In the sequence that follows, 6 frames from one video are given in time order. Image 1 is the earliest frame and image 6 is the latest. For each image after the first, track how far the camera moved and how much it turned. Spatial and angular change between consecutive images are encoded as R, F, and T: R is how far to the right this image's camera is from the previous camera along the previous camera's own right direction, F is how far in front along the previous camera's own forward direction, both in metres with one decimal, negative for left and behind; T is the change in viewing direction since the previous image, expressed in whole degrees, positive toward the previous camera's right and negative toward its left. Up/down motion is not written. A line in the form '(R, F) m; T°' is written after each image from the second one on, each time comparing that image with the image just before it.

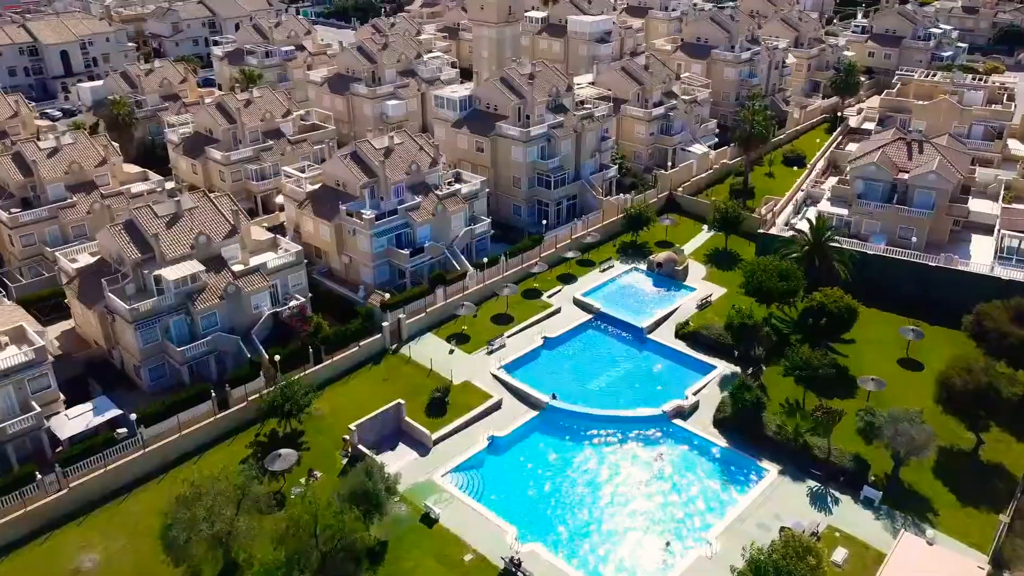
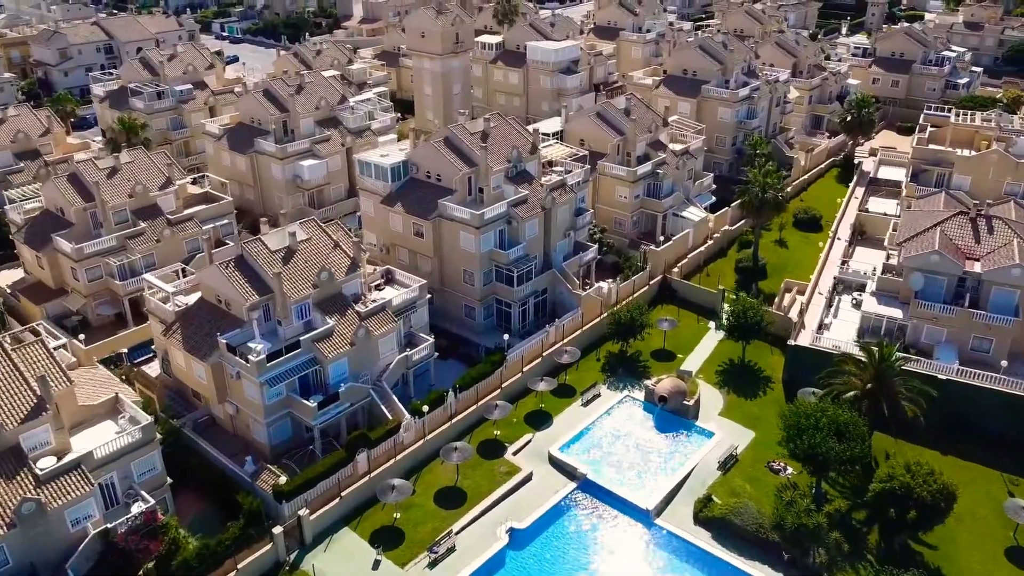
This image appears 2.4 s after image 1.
(+0.6, +16.1) m; +3°
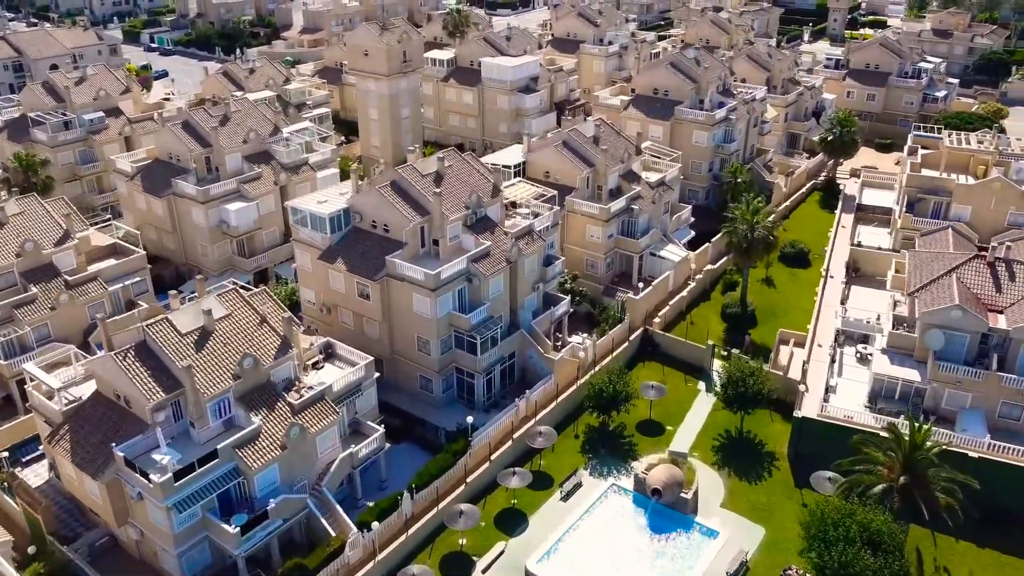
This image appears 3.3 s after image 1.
(-0.3, +7.1) m; +3°
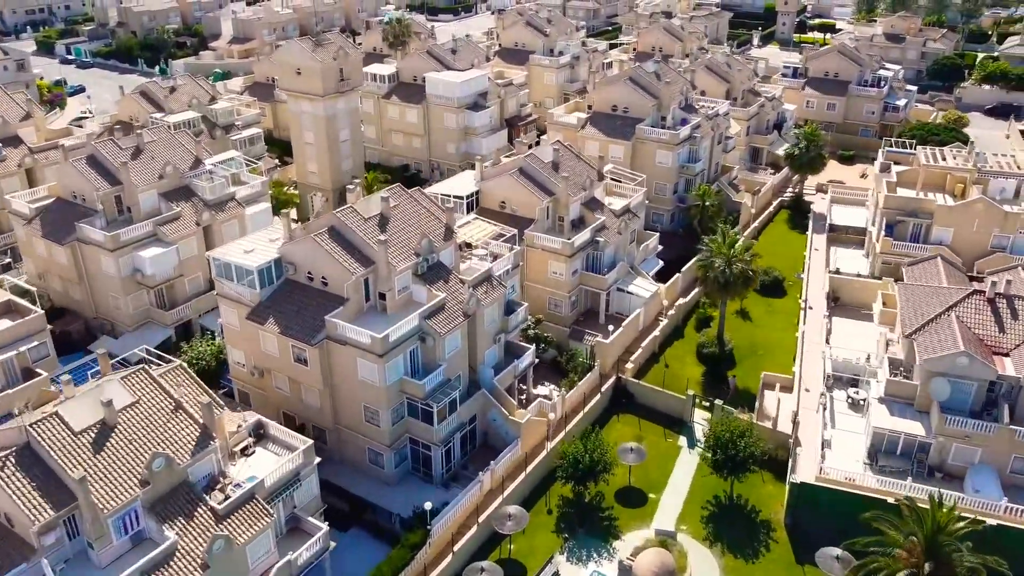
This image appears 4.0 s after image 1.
(-0.5, +5.3) m; +4°
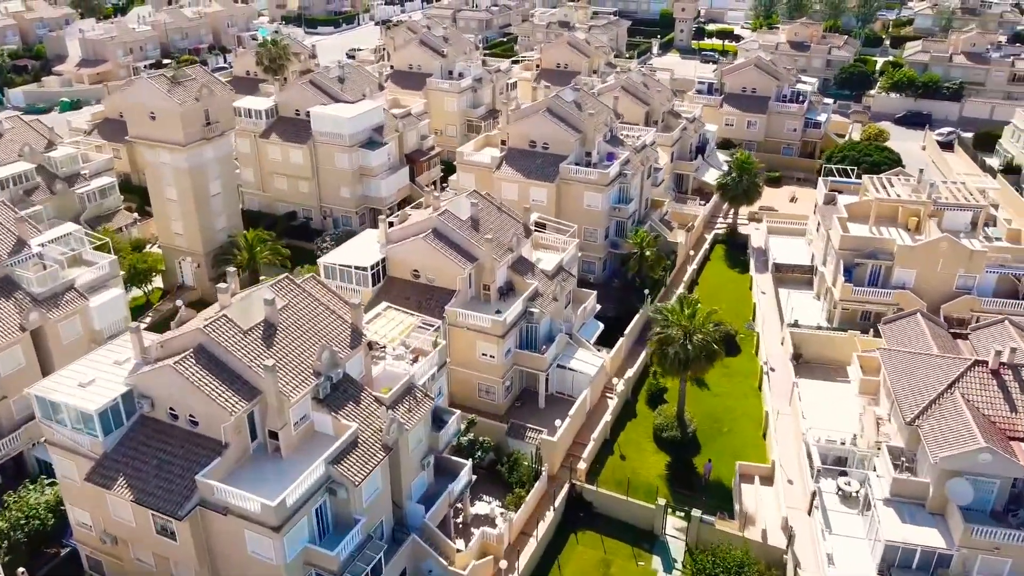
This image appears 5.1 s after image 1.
(-1.1, +8.6) m; +7°
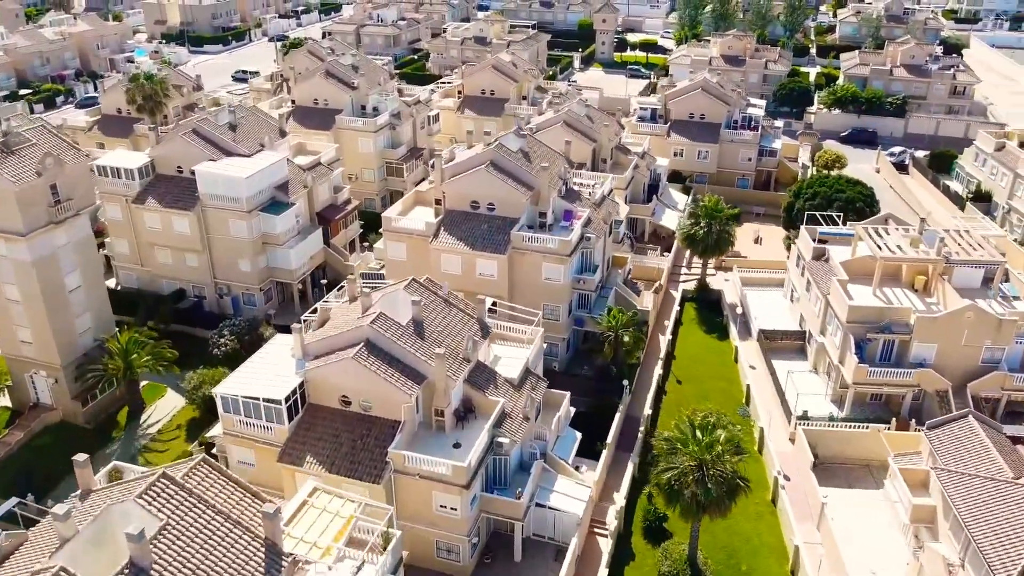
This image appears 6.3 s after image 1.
(-1.9, +9.9) m; +6°
